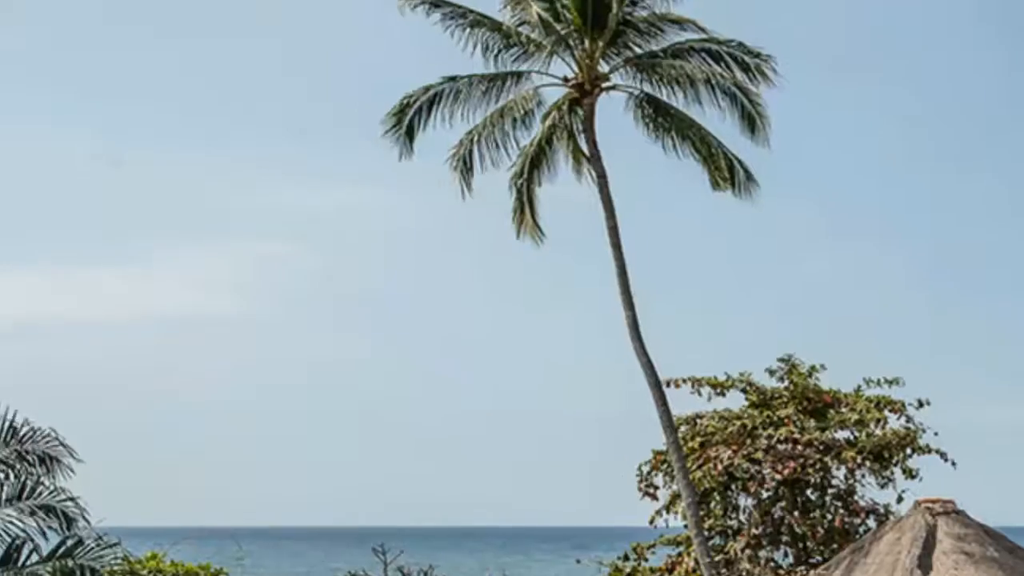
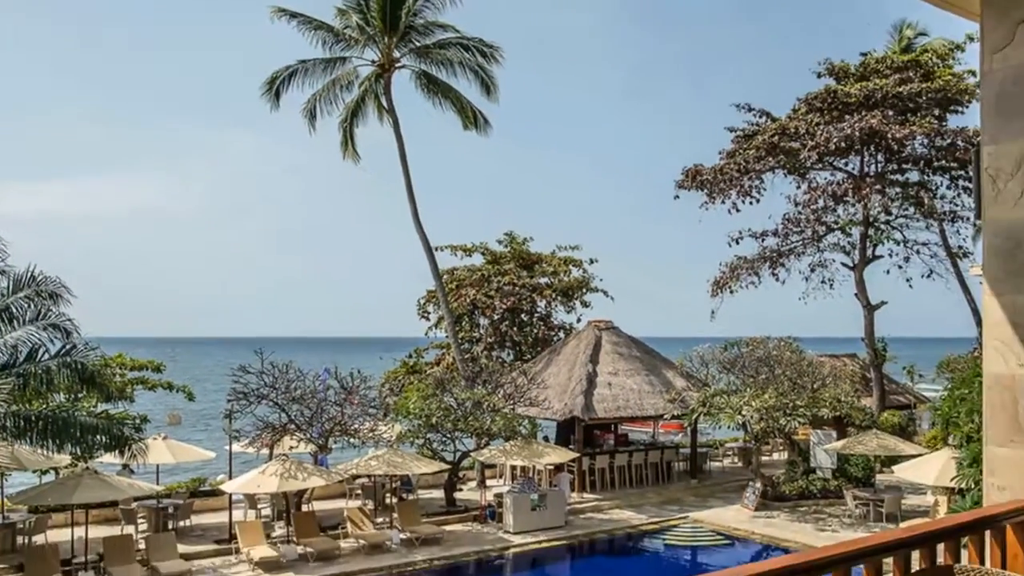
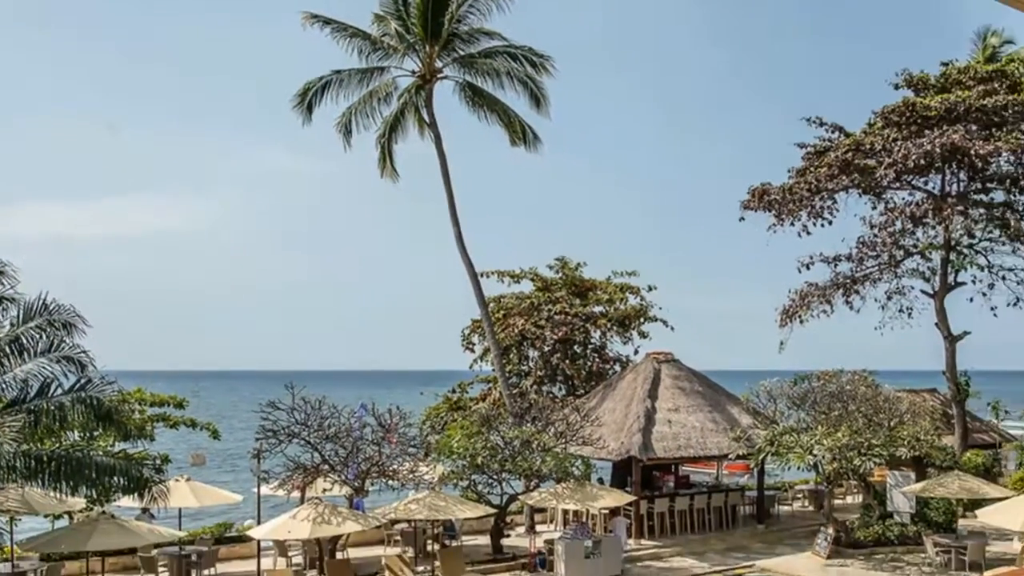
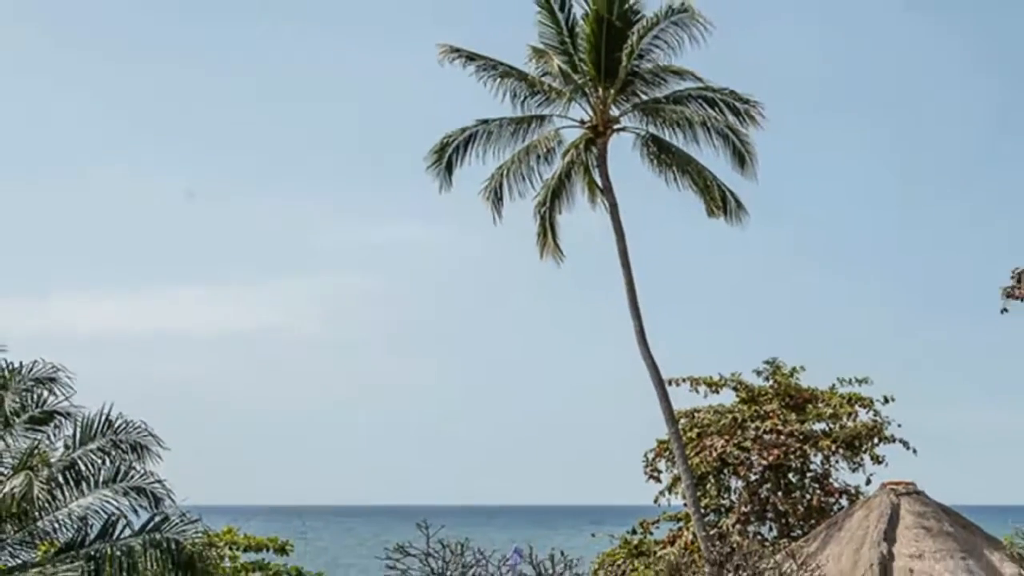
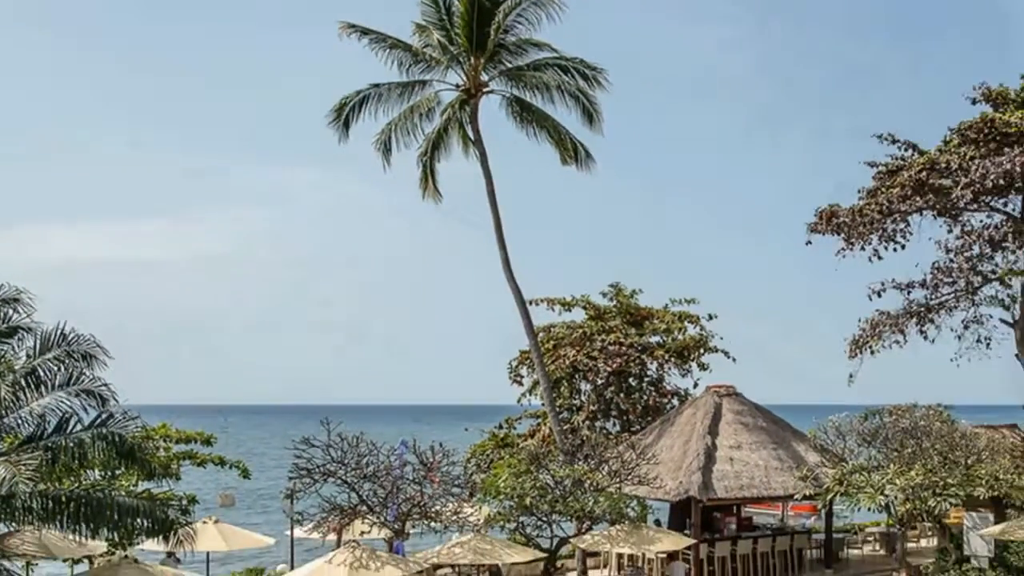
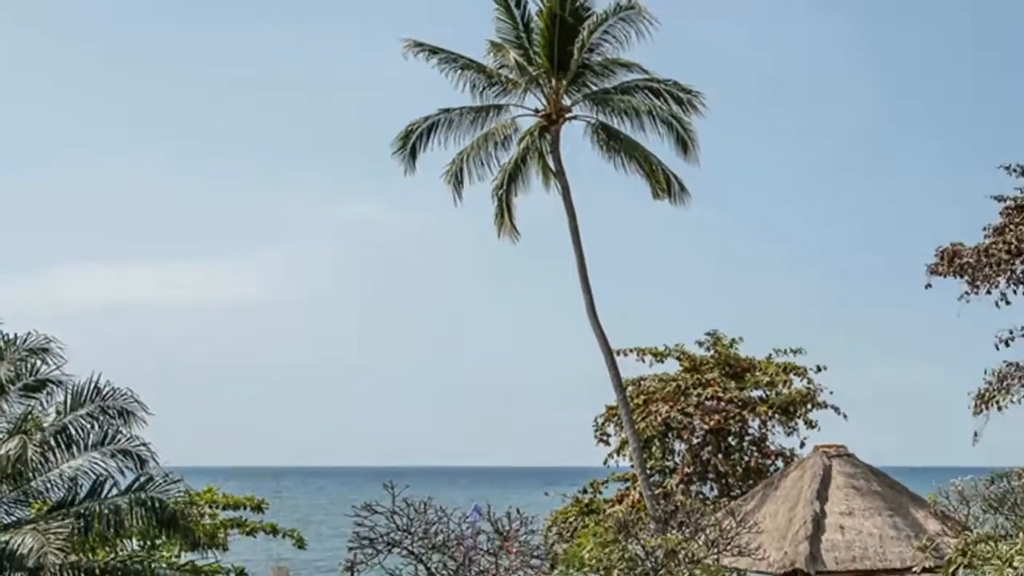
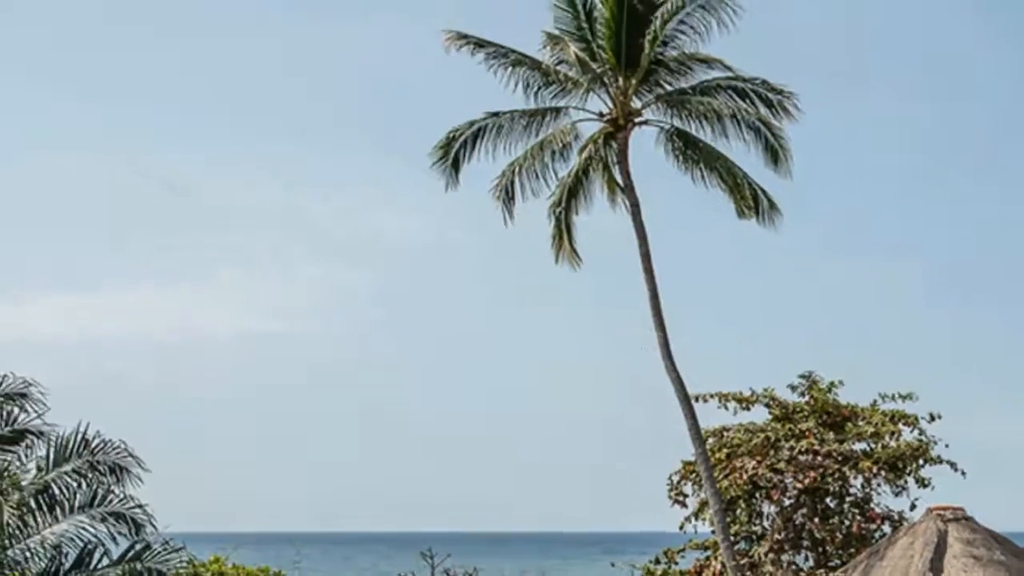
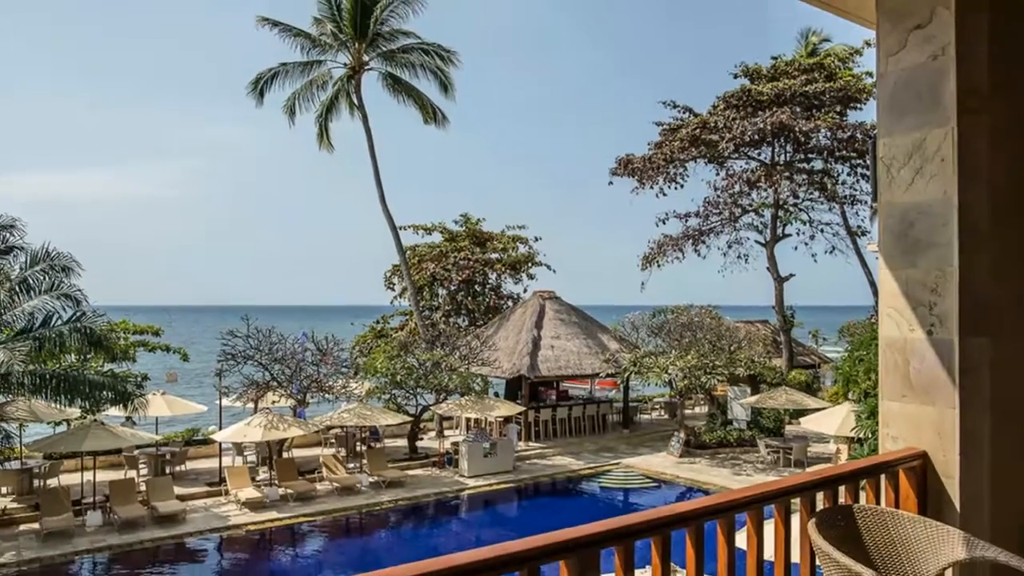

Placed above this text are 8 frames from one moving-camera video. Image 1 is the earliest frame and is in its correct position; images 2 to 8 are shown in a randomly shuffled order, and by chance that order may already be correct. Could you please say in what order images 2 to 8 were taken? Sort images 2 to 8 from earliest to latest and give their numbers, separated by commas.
7, 4, 6, 5, 3, 2, 8
